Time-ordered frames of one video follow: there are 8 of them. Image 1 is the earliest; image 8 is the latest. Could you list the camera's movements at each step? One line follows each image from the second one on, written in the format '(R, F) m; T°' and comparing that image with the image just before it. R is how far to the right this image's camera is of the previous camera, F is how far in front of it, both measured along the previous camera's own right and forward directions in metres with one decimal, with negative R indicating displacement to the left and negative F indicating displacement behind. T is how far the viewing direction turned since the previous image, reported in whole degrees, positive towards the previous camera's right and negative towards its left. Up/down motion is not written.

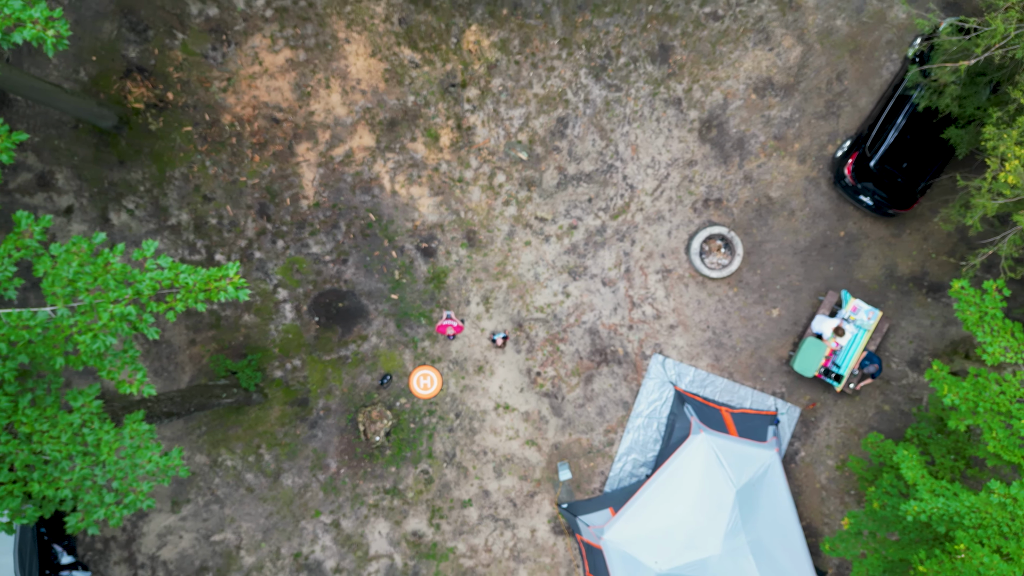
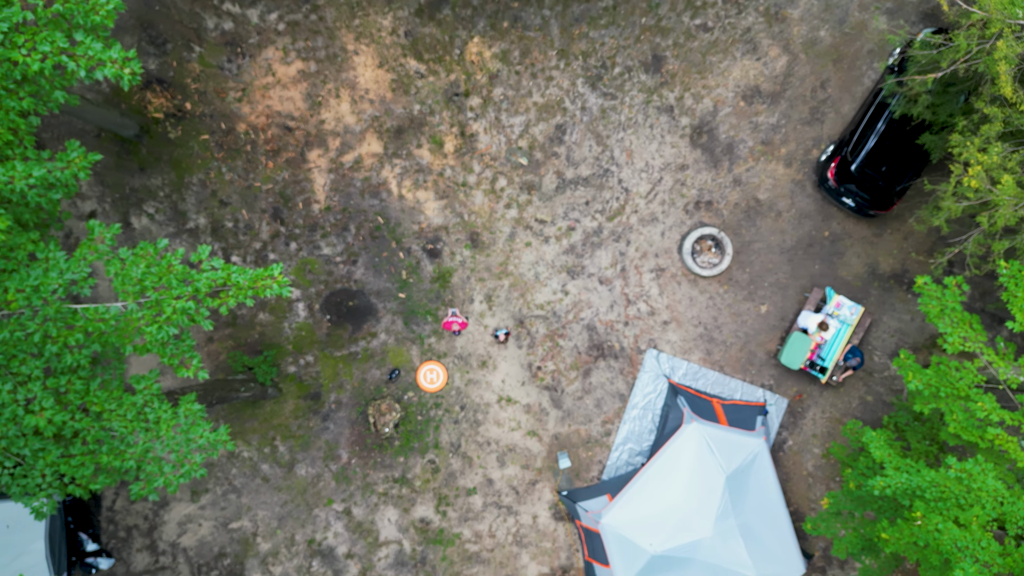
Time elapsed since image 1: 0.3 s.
(0.0, -0.4) m; 0°
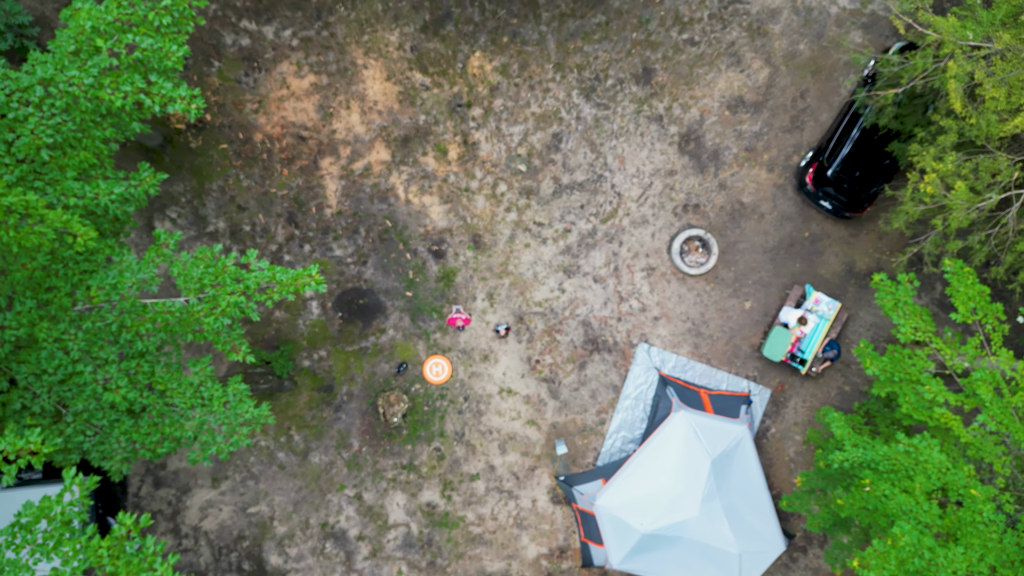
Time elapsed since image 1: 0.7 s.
(0.0, -0.6) m; 0°
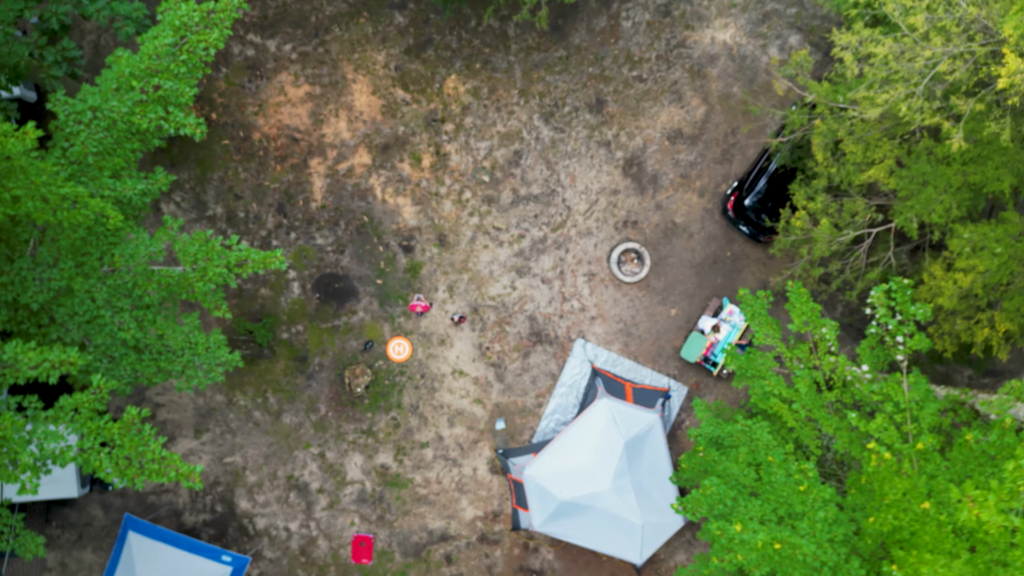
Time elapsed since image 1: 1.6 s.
(+1.1, -1.4) m; 0°
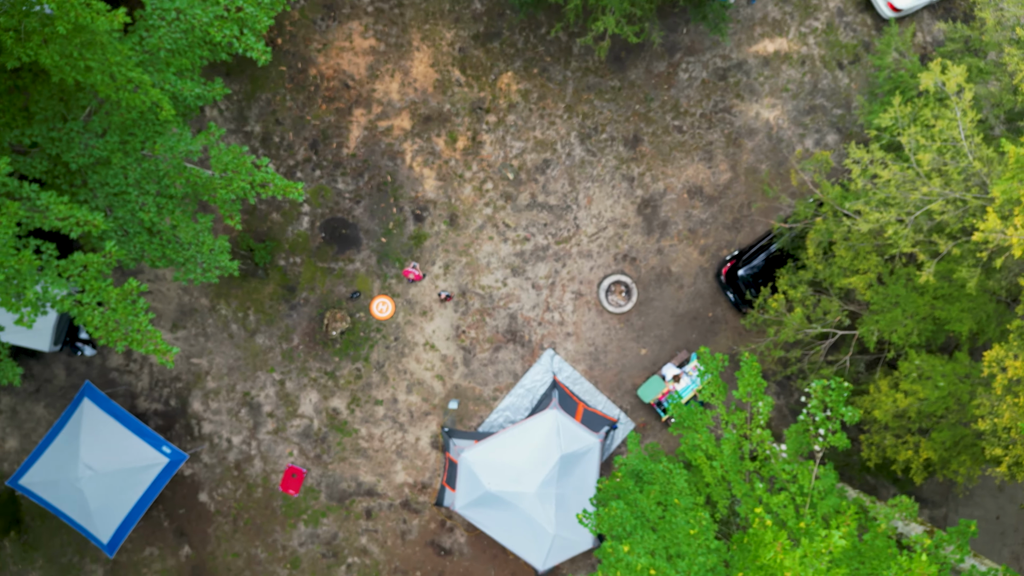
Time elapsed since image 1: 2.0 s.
(+0.2, -0.5) m; 0°
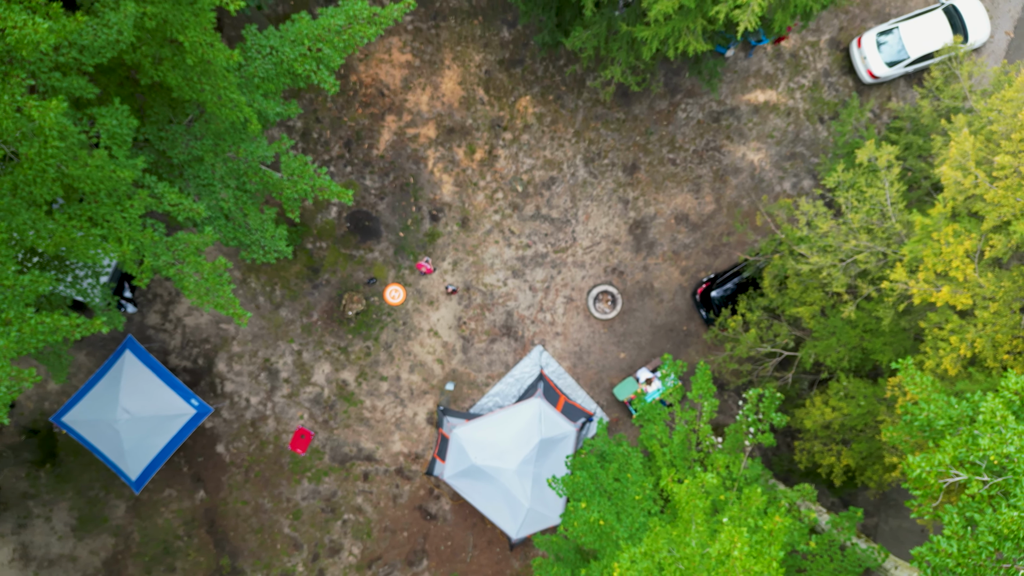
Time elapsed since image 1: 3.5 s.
(-0.1, -1.4) m; 0°
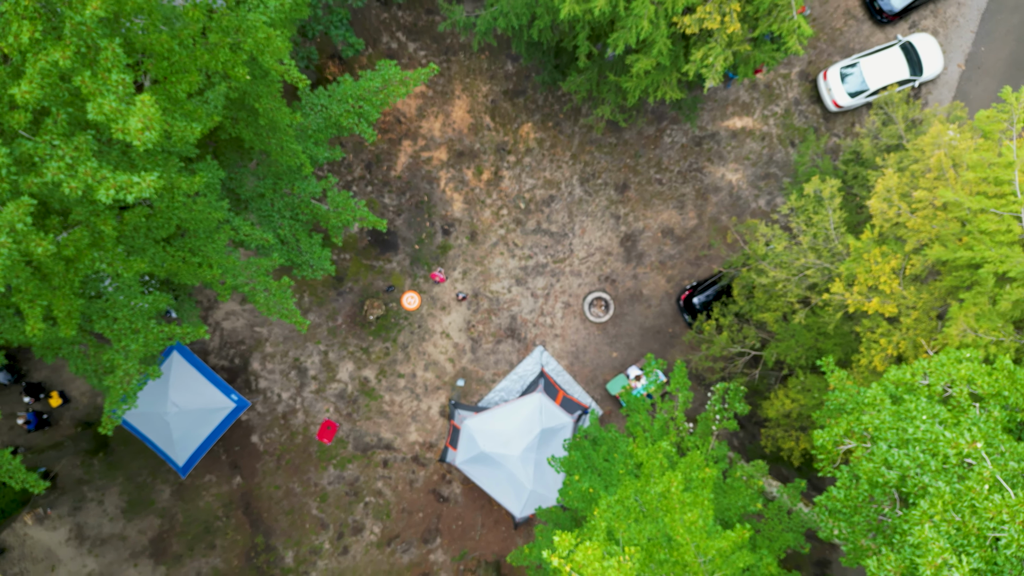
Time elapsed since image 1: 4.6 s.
(-0.1, -1.5) m; 0°
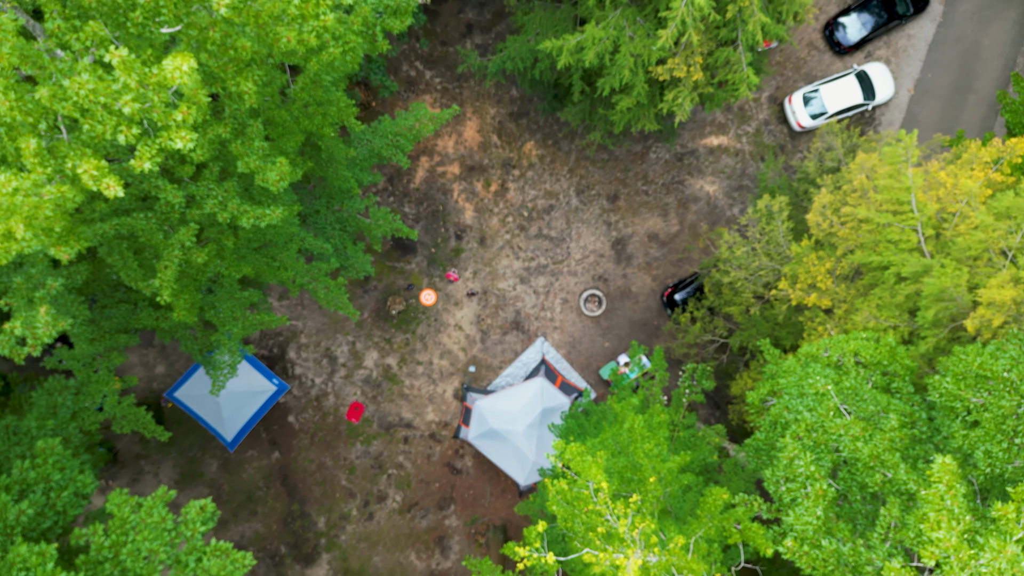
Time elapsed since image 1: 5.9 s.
(-0.2, -2.0) m; 0°
